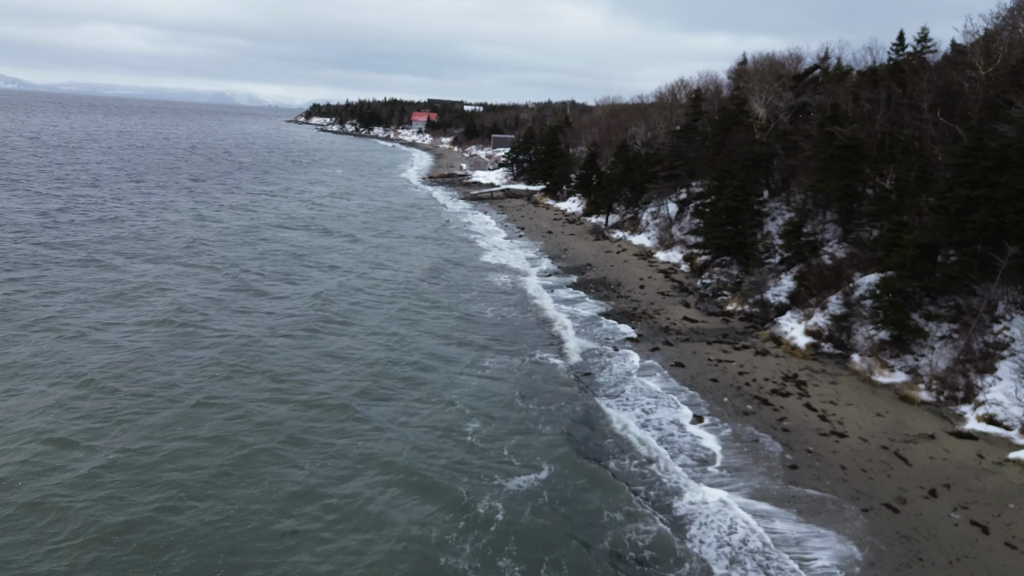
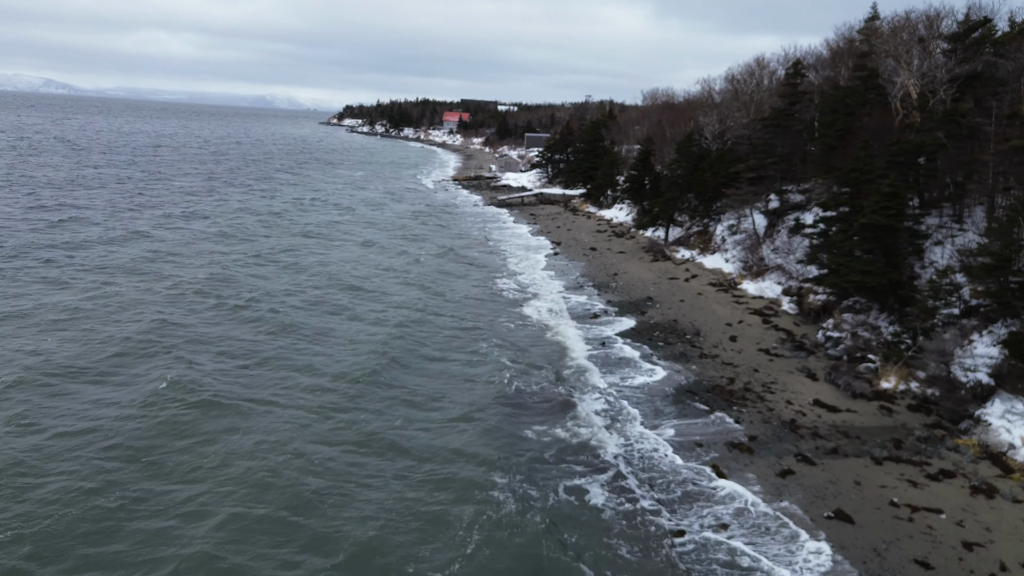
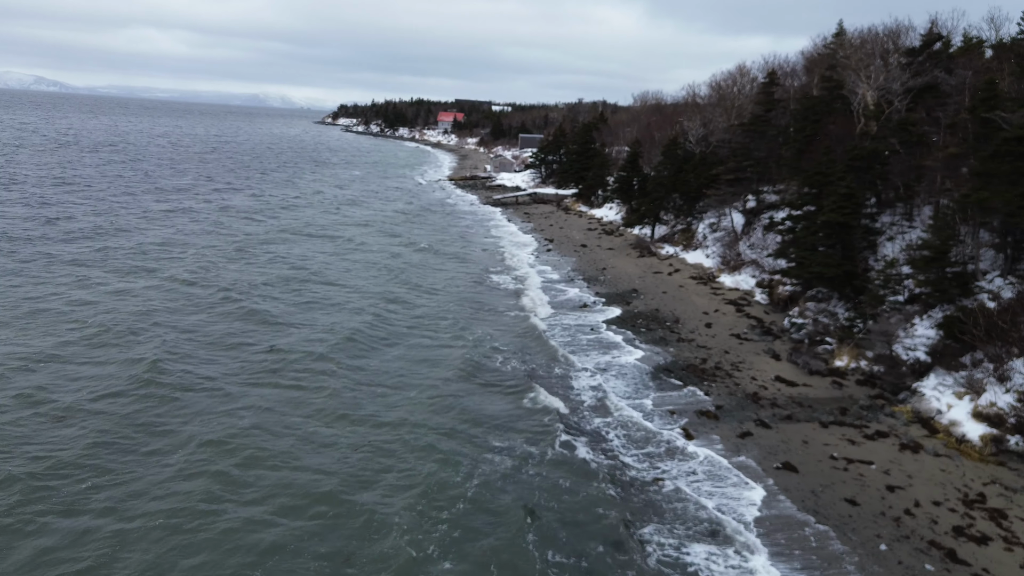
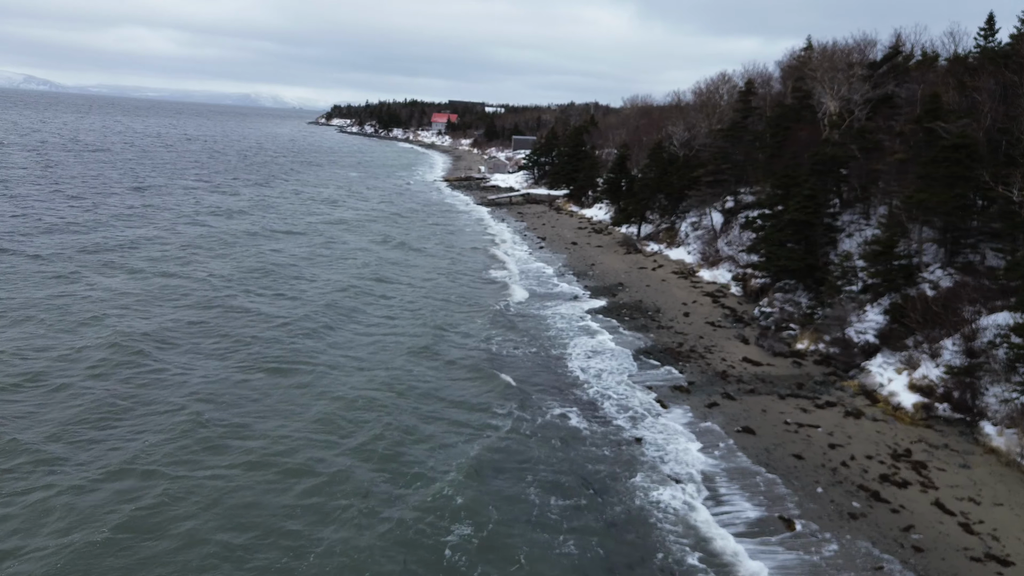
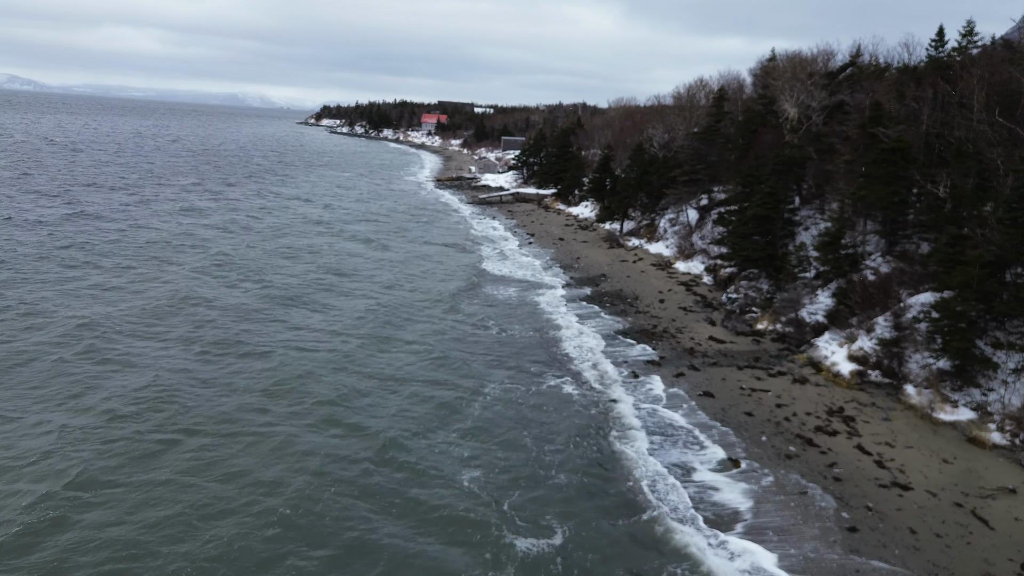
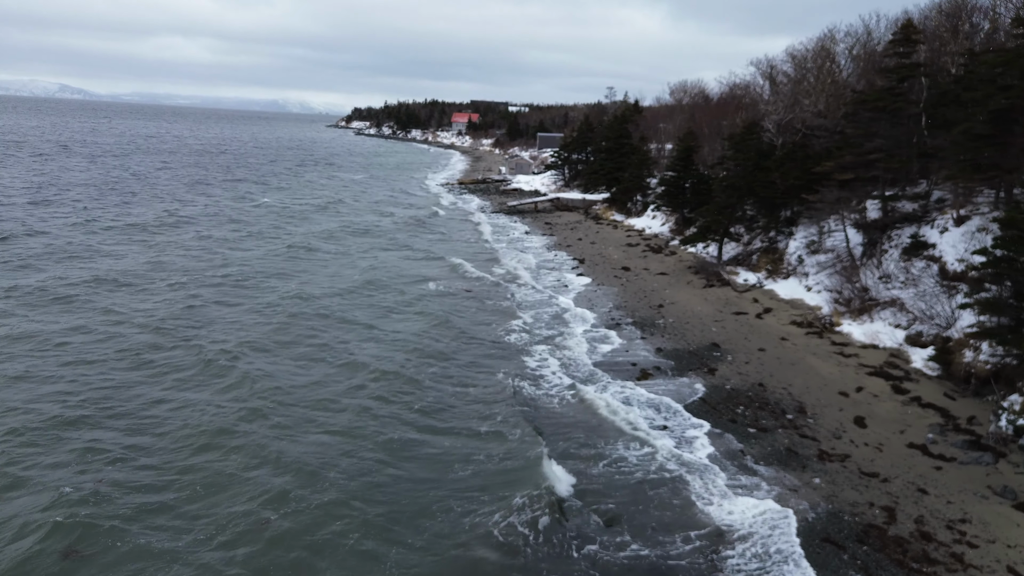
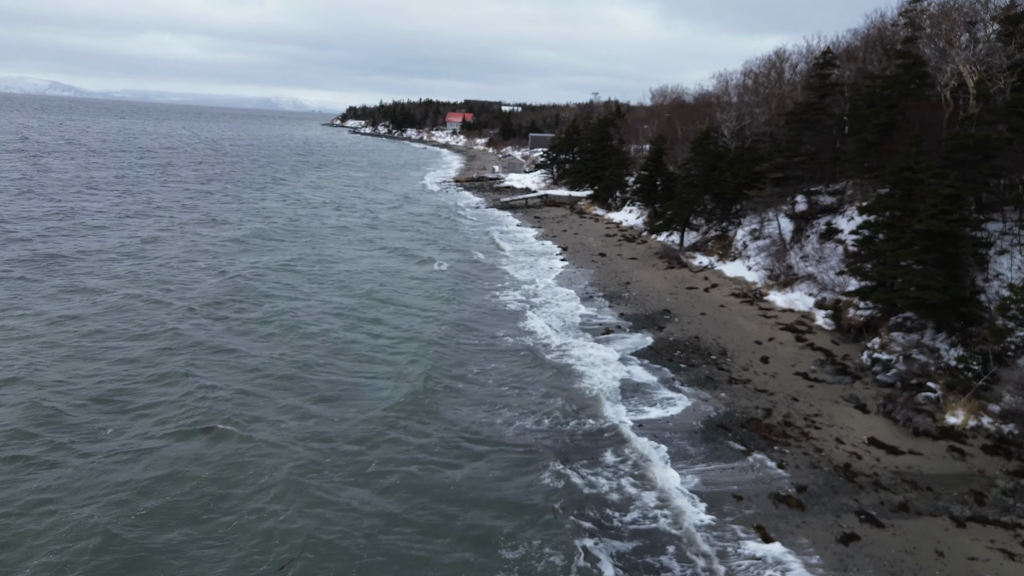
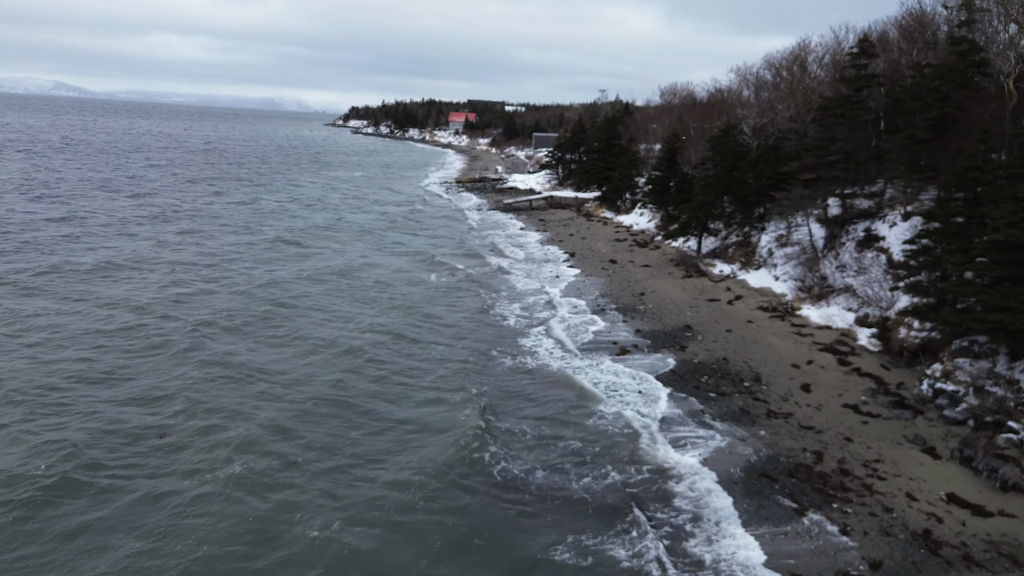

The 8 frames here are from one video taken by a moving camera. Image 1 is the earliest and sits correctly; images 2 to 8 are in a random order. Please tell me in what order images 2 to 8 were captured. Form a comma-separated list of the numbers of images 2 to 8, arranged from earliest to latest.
5, 4, 3, 2, 7, 8, 6
